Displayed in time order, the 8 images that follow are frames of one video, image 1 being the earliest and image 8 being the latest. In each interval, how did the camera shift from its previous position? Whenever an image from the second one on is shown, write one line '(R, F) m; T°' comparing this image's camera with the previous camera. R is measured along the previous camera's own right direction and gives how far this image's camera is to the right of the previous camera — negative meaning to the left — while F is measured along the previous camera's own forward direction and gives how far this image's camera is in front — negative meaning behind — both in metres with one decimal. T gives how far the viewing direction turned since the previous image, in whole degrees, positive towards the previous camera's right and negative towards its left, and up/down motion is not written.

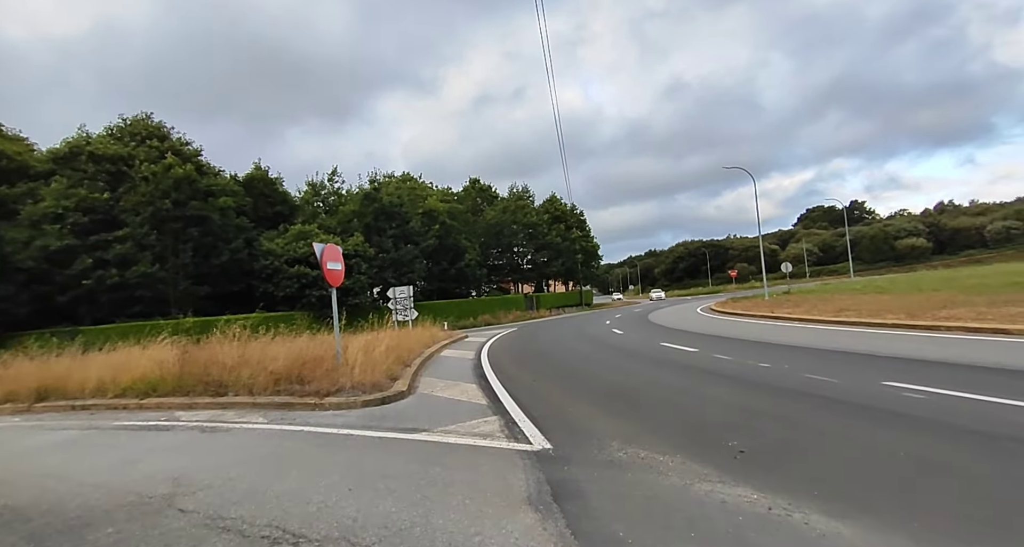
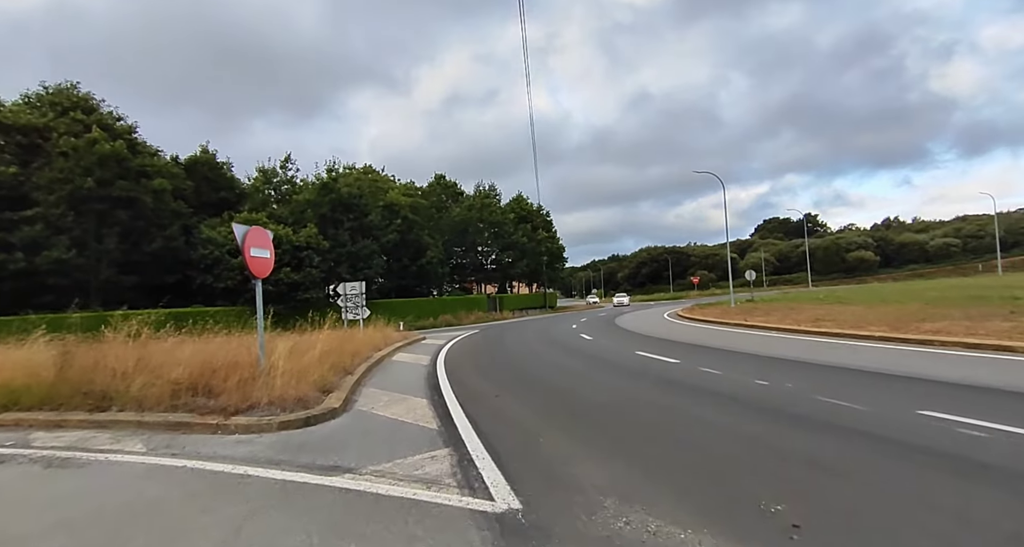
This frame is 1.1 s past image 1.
(0.0, +1.5) m; +4°
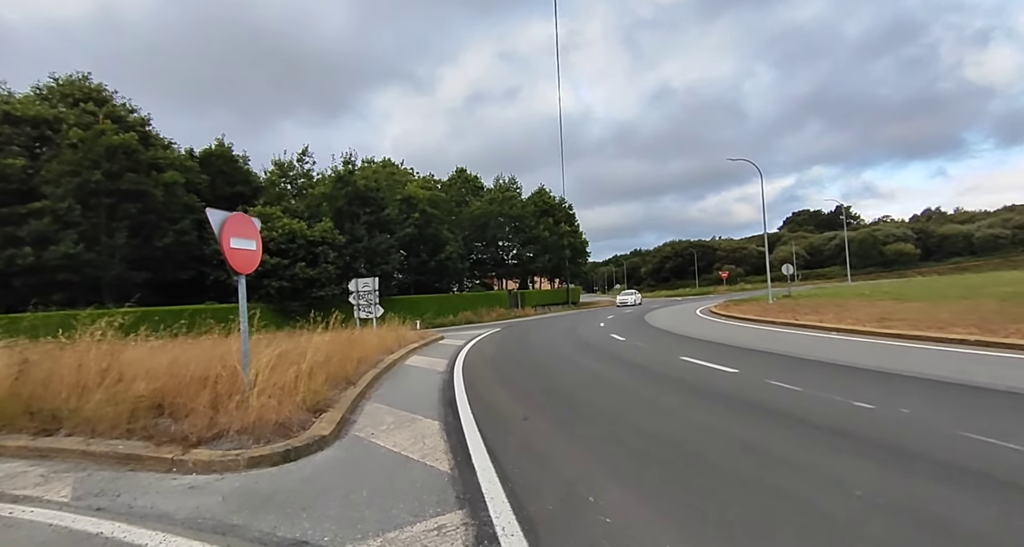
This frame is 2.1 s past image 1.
(-0.1, +1.5) m; -2°
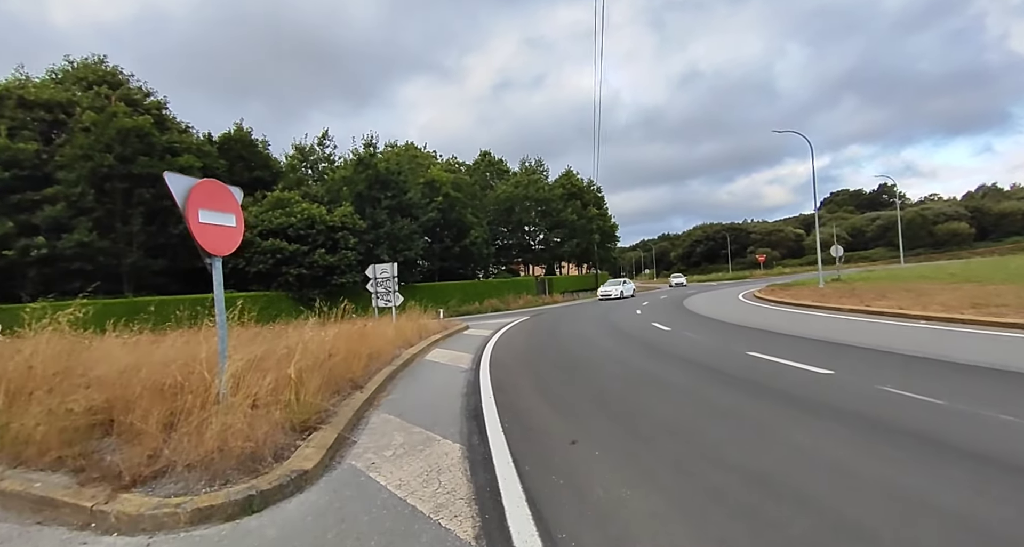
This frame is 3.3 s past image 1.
(-0.2, +1.6) m; -3°
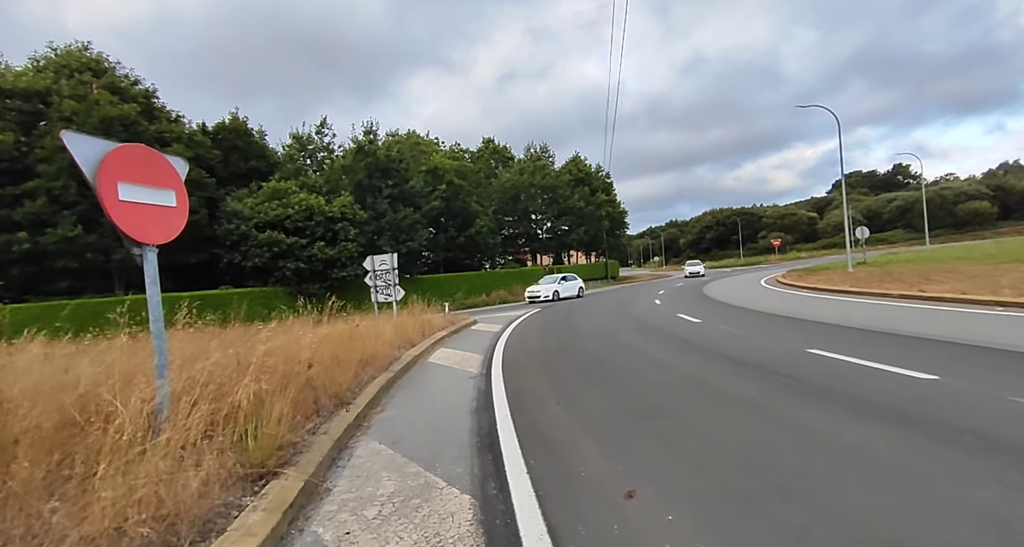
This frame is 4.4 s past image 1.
(-0.1, +1.5) m; -1°
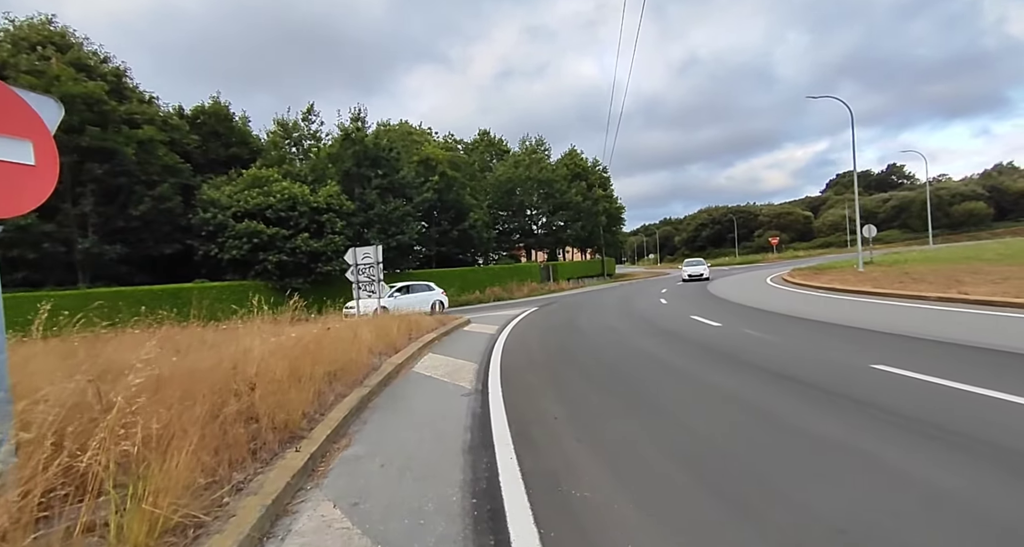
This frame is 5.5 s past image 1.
(-0.1, +1.5) m; +1°
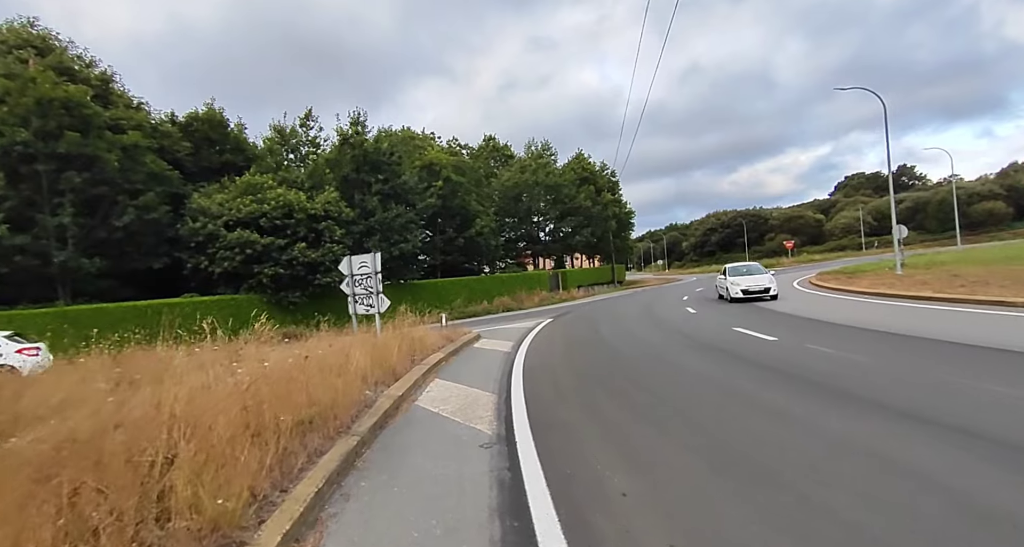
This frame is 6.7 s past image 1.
(-0.3, +1.7) m; -1°
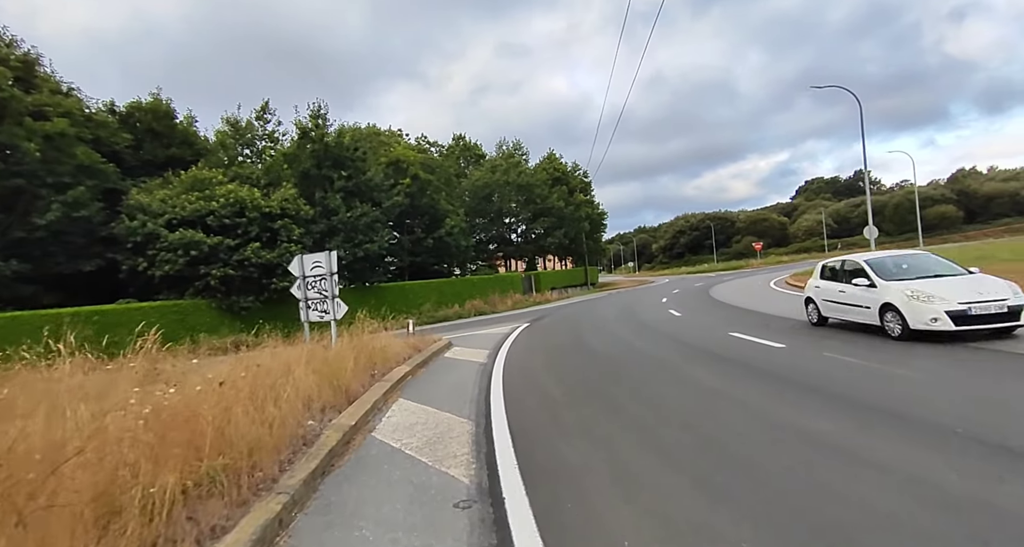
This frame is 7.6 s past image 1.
(-0.1, +1.3) m; +3°
